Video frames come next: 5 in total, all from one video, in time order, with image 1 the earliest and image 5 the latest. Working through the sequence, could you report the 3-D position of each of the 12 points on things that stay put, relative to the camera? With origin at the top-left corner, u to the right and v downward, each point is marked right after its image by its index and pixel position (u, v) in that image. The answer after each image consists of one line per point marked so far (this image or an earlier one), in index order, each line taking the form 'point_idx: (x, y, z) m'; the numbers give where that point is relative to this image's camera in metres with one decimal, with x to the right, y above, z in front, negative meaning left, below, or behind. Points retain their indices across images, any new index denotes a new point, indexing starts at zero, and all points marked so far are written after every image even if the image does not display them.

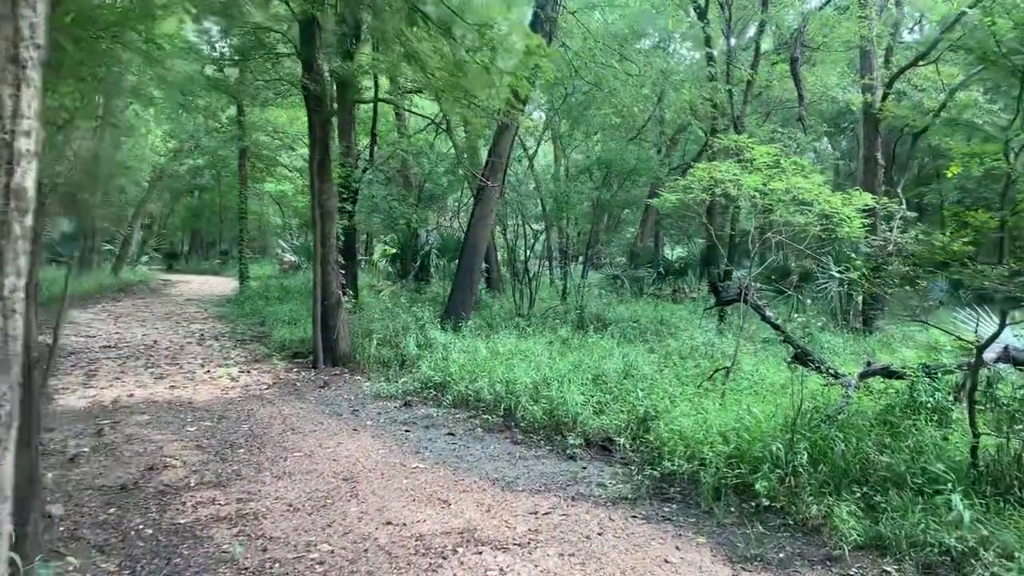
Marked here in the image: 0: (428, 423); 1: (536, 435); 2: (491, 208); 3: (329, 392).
0: (-0.6, -0.9, +5.6) m
1: (+0.2, -1.0, +5.2) m
2: (-0.3, +1.0, +9.9) m
3: (-1.5, -0.9, +6.8) m
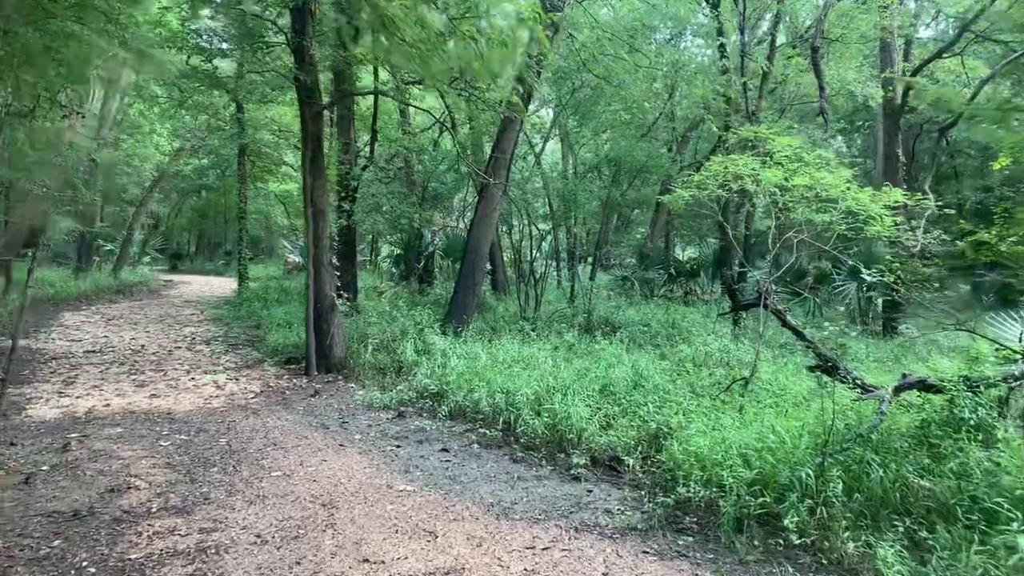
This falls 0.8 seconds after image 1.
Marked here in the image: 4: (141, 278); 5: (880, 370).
0: (-0.6, -1.0, +5.2) m
1: (+0.2, -1.0, +4.8) m
2: (-0.2, +1.0, +9.4) m
3: (-1.5, -0.9, +6.4) m
4: (-8.5, +0.2, +18.6) m
5: (+2.9, -0.6, +6.4) m
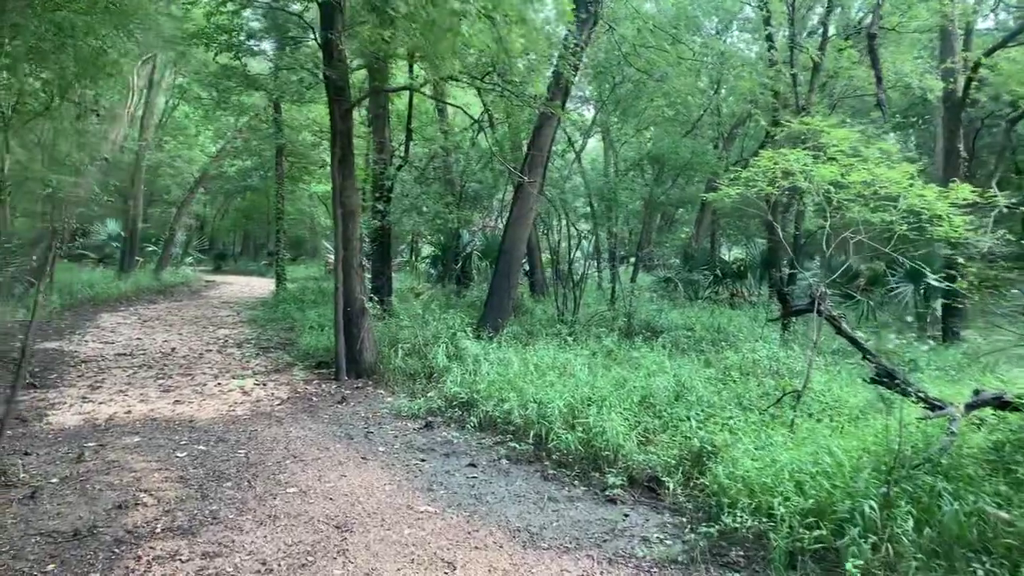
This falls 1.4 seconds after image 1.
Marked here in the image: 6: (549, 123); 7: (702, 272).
0: (-0.4, -1.0, +4.9) m
1: (+0.3, -1.0, +4.5) m
2: (+0.2, +0.9, +9.1) m
3: (-1.3, -0.9, +6.2) m
4: (-7.6, +0.2, +18.7) m
5: (+3.2, -0.7, +6.0) m
6: (+0.4, +1.8, +9.0) m
7: (+3.3, +0.3, +13.9) m
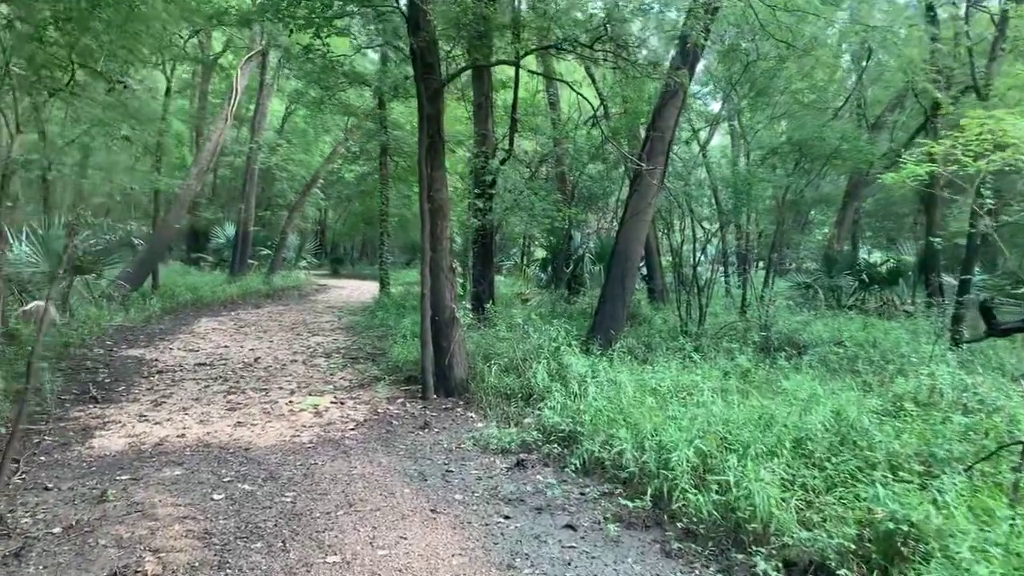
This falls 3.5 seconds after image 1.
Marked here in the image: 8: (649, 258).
0: (+0.1, -1.0, +3.9) m
1: (+0.8, -1.0, +3.3) m
2: (+1.4, +0.9, +7.9) m
3: (-0.5, -1.0, +5.2) m
4: (-5.0, +0.1, +18.6) m
5: (+3.8, -0.7, +4.4) m
6: (+1.5, +1.8, +7.8) m
7: (+5.1, +0.2, +12.2) m
8: (+2.0, +0.4, +11.5) m
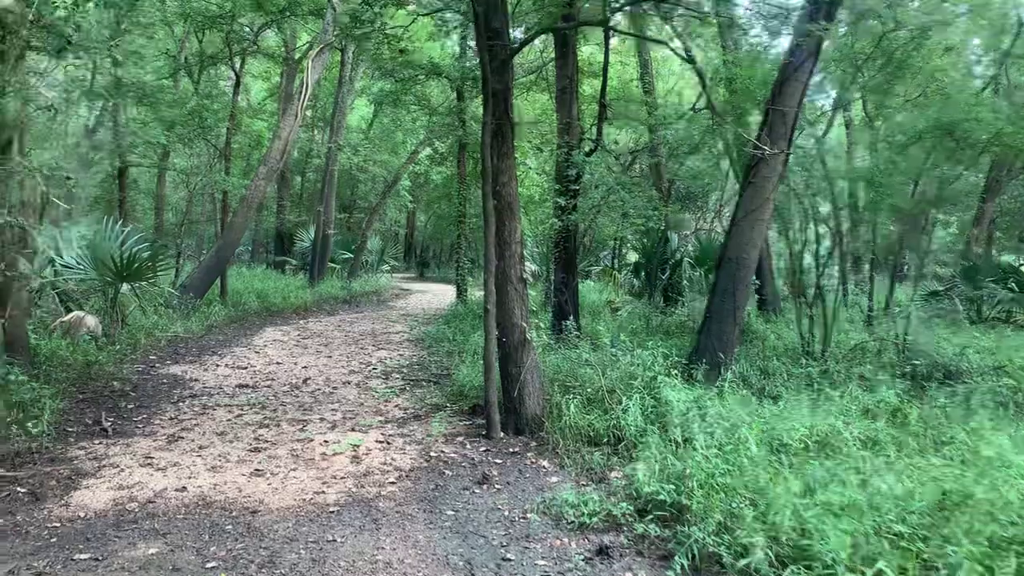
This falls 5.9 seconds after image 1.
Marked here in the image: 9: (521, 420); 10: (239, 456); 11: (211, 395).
0: (+0.4, -1.1, +2.7) m
1: (+1.0, -1.1, +2.0) m
2: (+2.1, +0.8, +6.6) m
3: (-0.1, -1.1, +4.1) m
4: (-3.1, 0.0, +17.8) m
5: (+4.1, -0.9, +2.7) m
6: (+2.2, +1.7, +6.4) m
7: (+6.2, 0.0, +10.4) m
8: (+3.1, +0.3, +10.0) m
9: (0.0, -0.8, +5.1) m
10: (-1.6, -1.0, +4.7) m
11: (-2.3, -0.8, +6.2) m
